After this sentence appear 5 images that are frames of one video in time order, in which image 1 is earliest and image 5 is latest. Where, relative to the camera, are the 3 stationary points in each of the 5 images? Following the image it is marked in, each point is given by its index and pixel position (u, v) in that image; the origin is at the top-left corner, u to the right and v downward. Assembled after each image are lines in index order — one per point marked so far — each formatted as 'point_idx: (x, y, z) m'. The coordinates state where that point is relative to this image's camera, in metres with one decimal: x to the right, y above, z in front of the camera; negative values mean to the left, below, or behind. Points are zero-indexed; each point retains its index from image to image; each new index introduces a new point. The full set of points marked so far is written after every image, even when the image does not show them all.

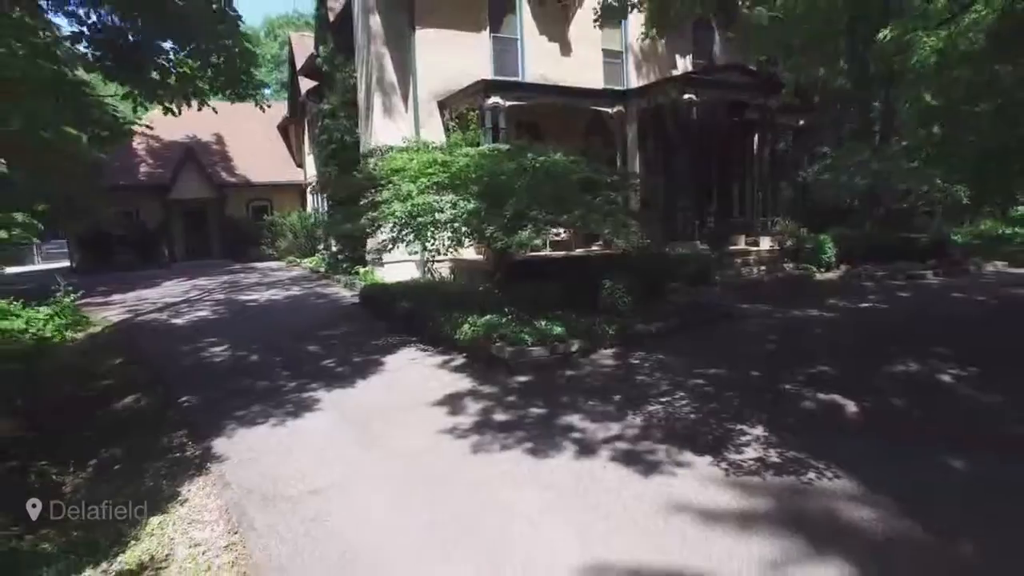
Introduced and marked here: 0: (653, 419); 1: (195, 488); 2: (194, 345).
0: (+1.2, -1.1, +5.7) m
1: (-2.5, -1.6, +5.1) m
2: (-4.7, -0.8, +9.6) m
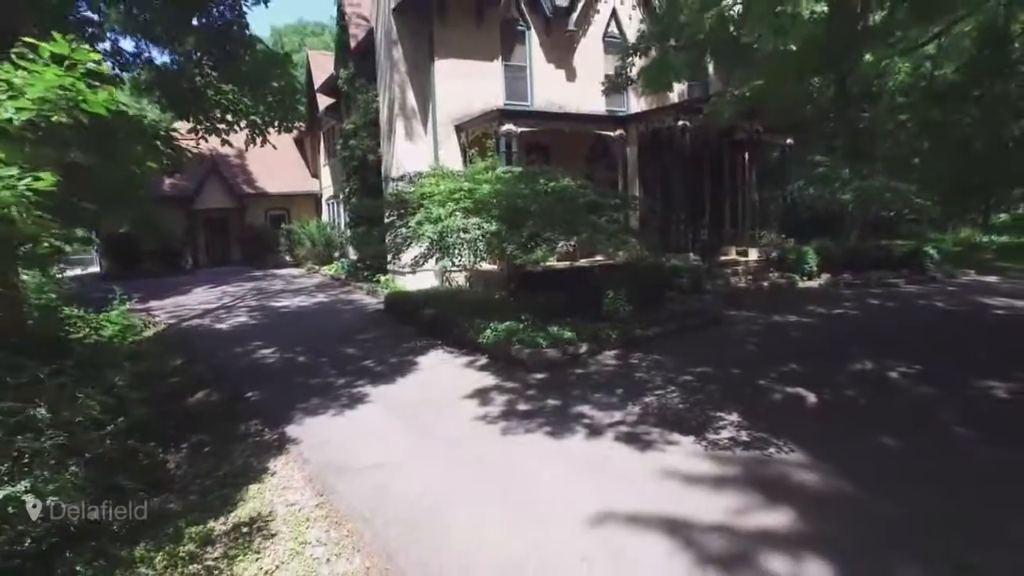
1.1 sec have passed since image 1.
0: (+1.5, -1.3, +6.9) m
1: (-2.2, -1.7, +6.3) m
2: (-4.4, -1.0, +10.8) m
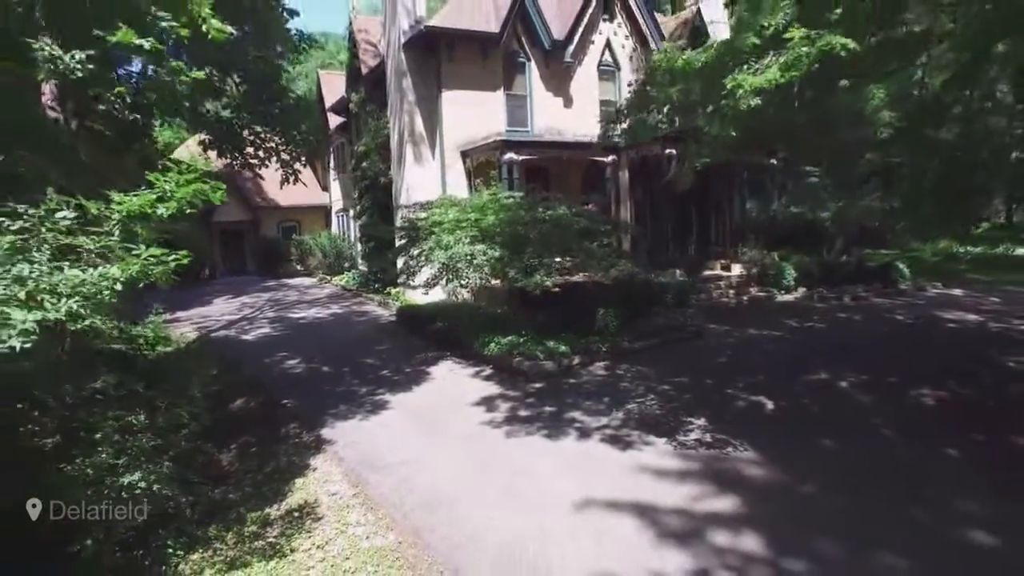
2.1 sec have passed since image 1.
0: (+1.5, -1.6, +8.0) m
1: (-2.2, -2.0, +7.4) m
2: (-4.4, -1.3, +12.0) m
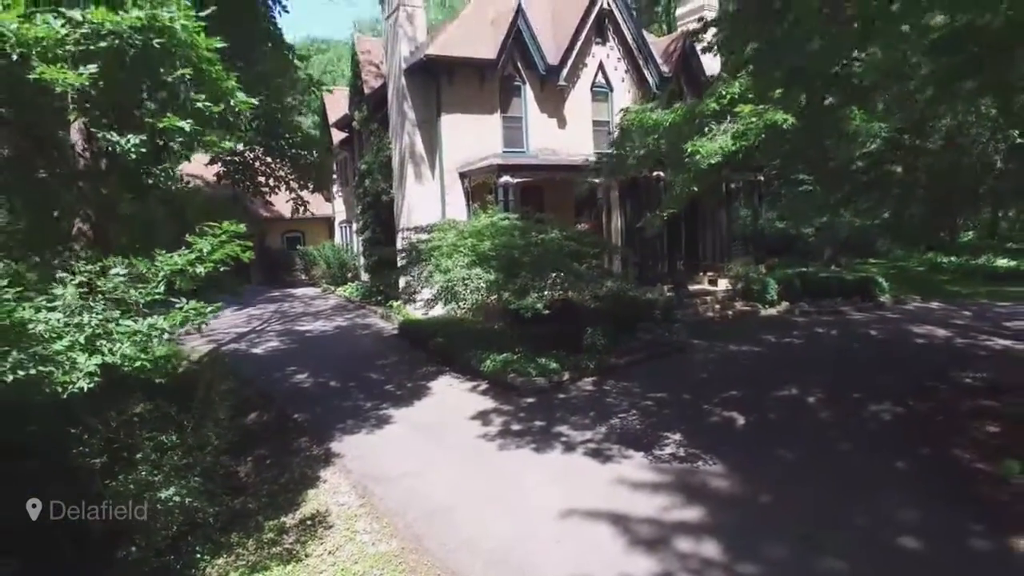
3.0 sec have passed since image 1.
0: (+1.4, -1.9, +8.8) m
1: (-2.3, -2.3, +8.2) m
2: (-4.5, -1.6, +12.7) m
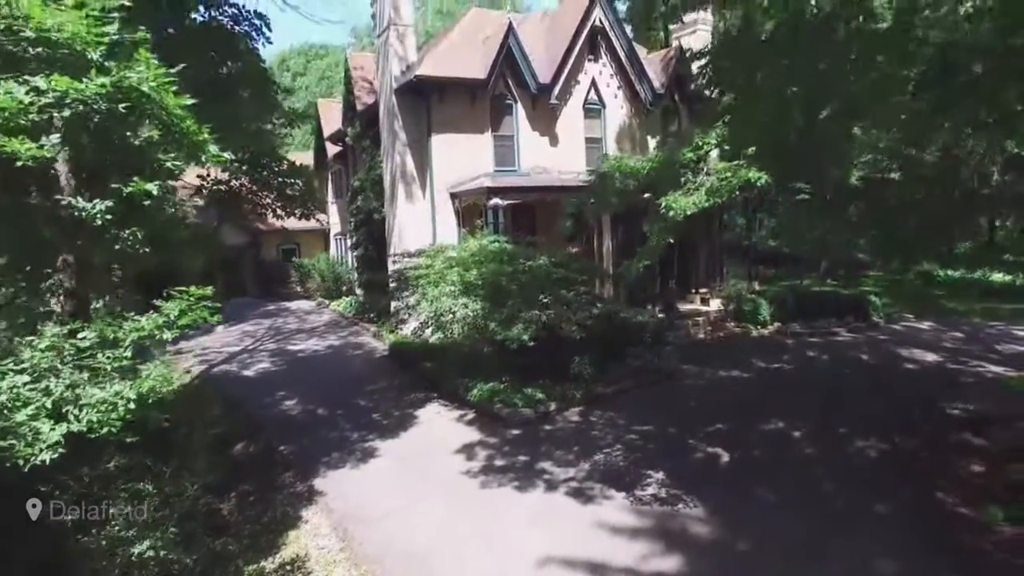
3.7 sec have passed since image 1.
0: (+1.2, -2.4, +8.7) m
1: (-2.5, -2.8, +8.1) m
2: (-4.7, -2.1, +12.7) m
